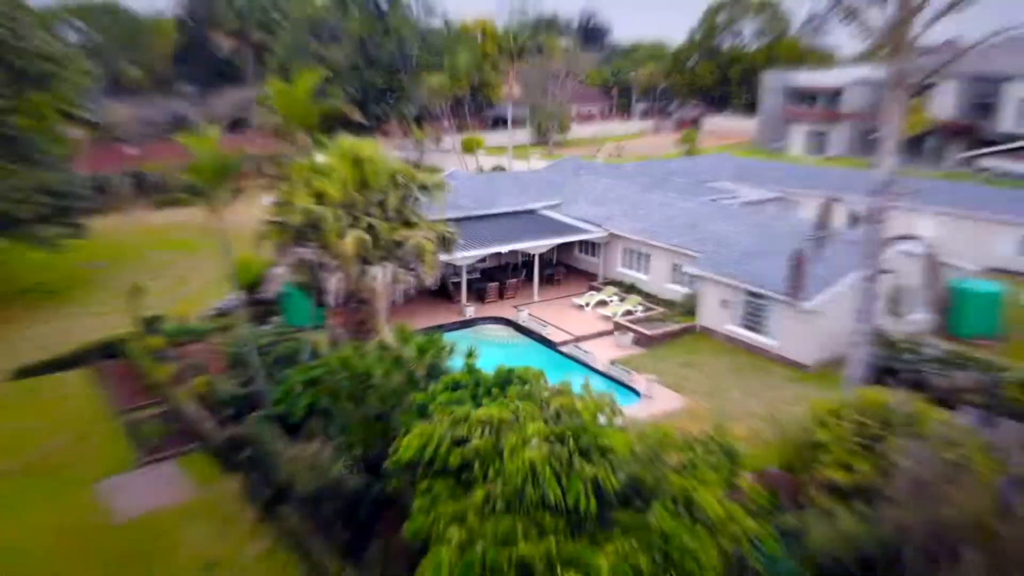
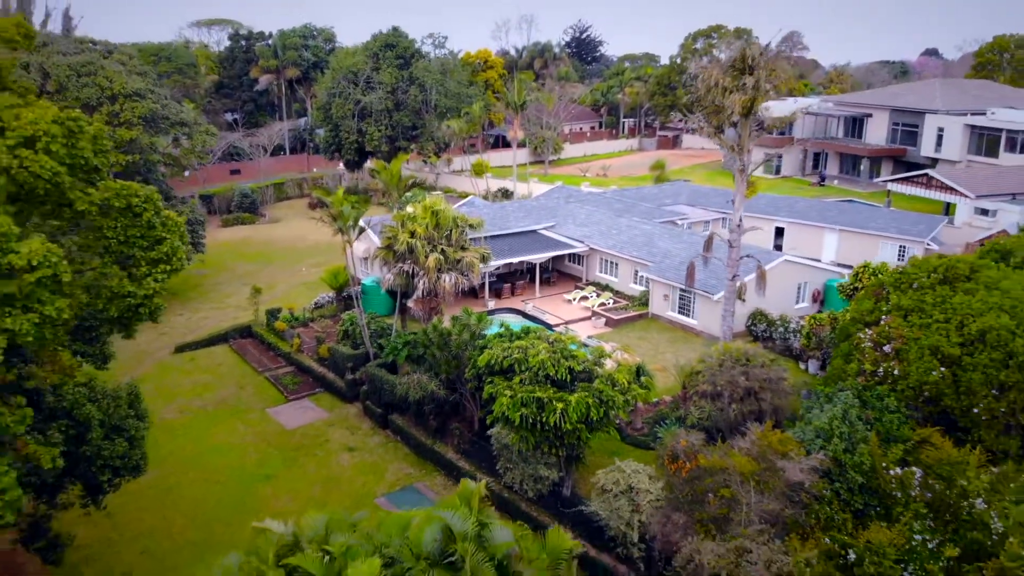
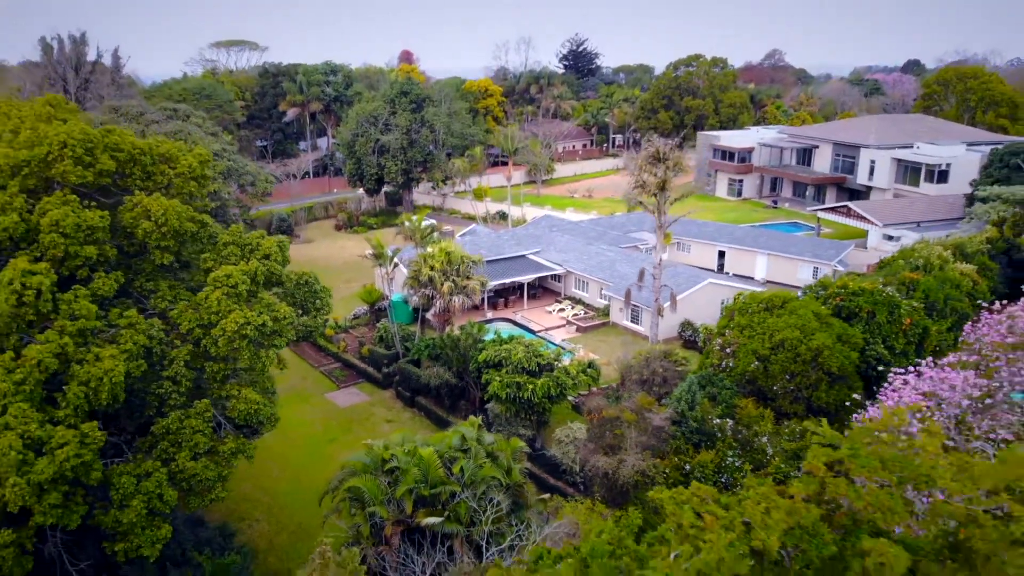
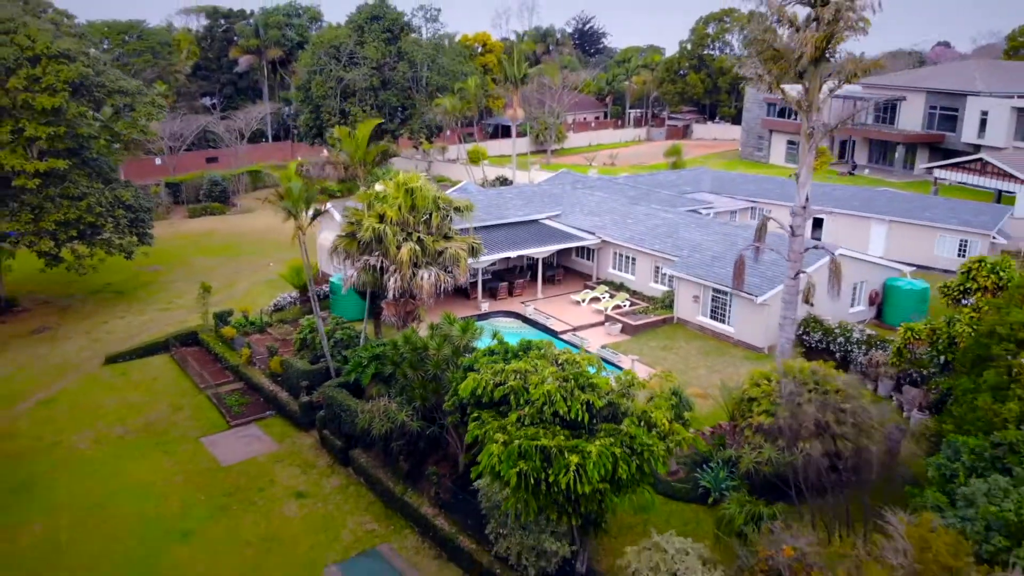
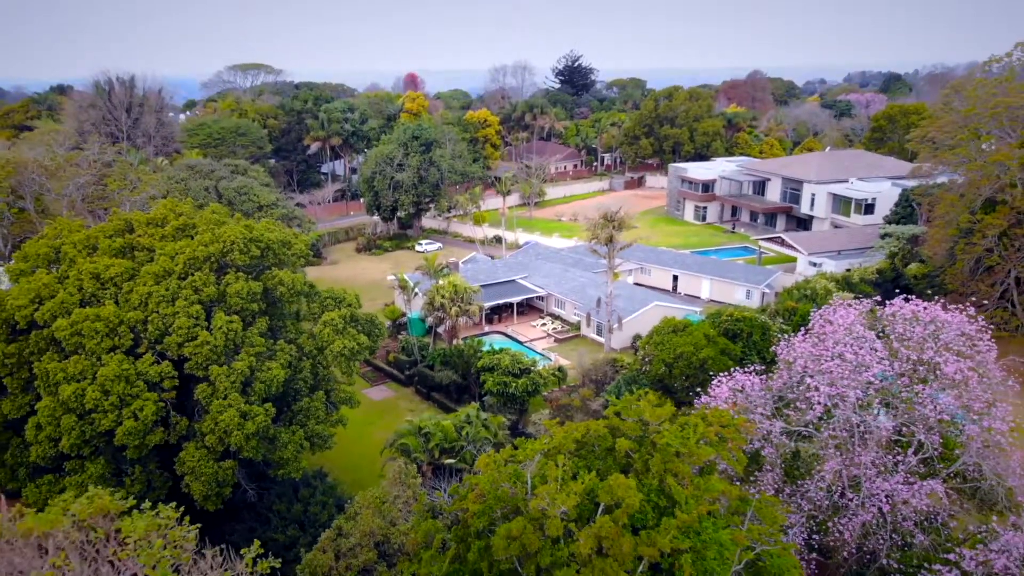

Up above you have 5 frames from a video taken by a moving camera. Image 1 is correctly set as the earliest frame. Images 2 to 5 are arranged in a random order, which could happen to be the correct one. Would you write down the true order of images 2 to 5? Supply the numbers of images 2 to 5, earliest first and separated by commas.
4, 2, 3, 5
